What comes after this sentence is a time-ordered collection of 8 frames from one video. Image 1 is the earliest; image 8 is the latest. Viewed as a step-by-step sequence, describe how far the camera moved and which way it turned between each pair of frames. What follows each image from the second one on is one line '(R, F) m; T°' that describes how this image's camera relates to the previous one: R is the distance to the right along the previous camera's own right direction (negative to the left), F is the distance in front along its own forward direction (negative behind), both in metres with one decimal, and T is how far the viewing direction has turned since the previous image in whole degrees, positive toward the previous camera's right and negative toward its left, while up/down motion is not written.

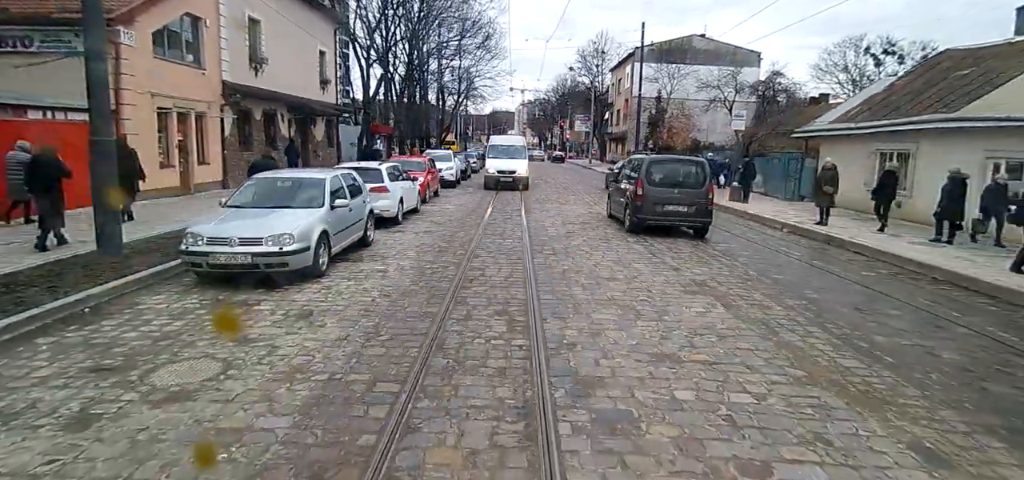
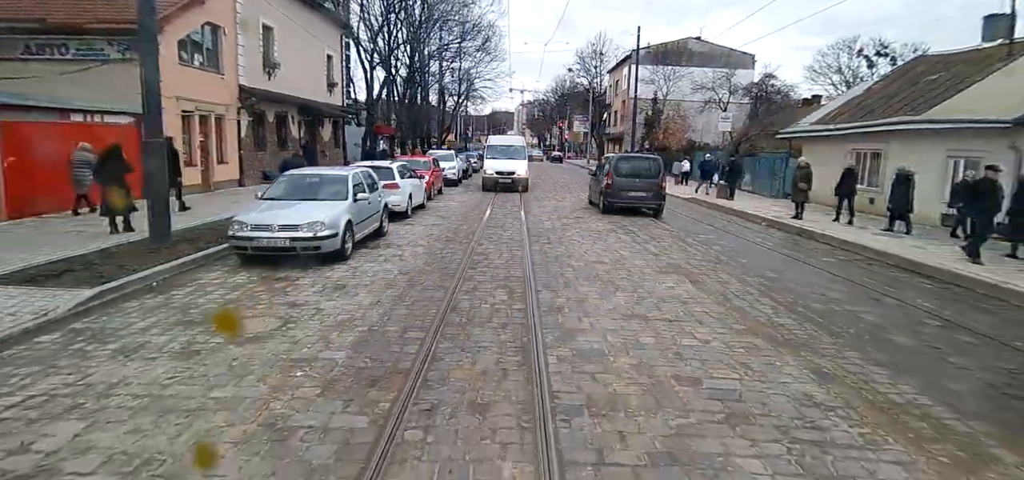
(0.0, -1.3) m; 0°
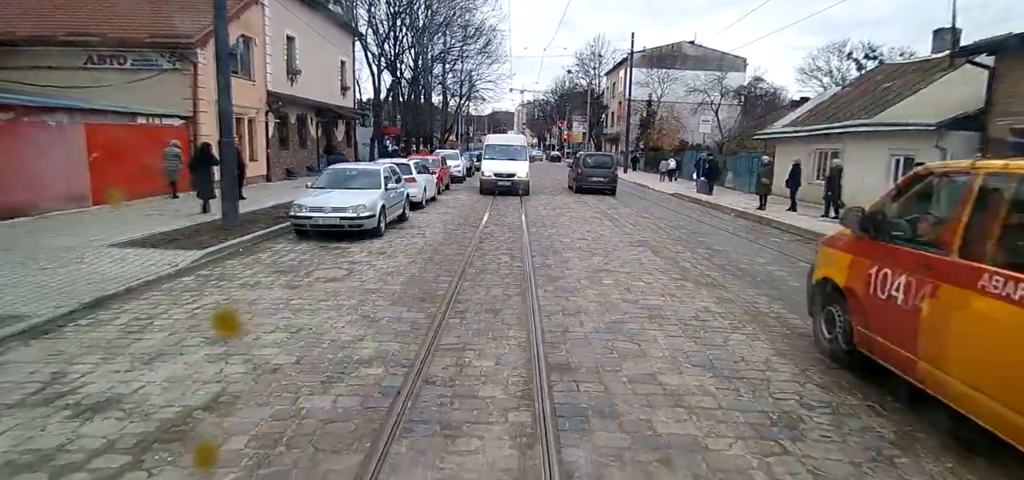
(0.0, -2.3) m; 0°
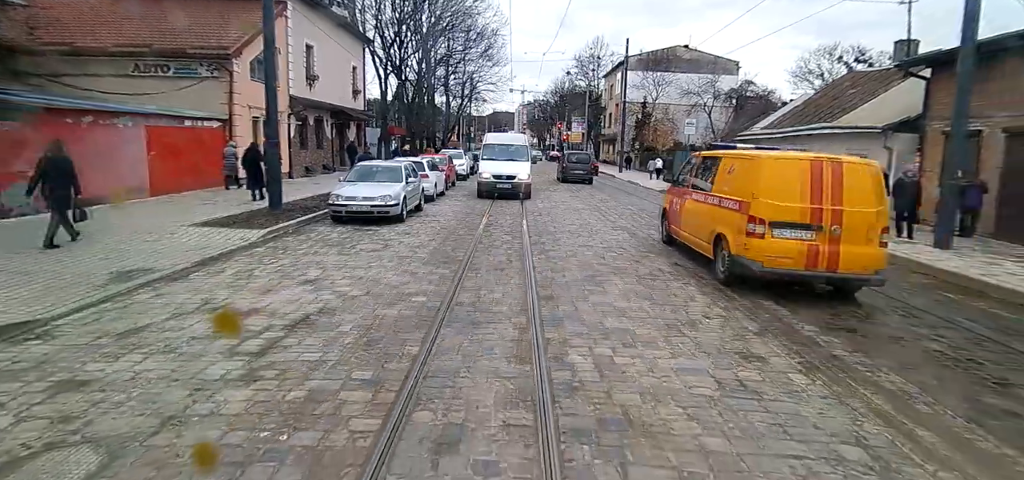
(0.0, -2.2) m; 0°
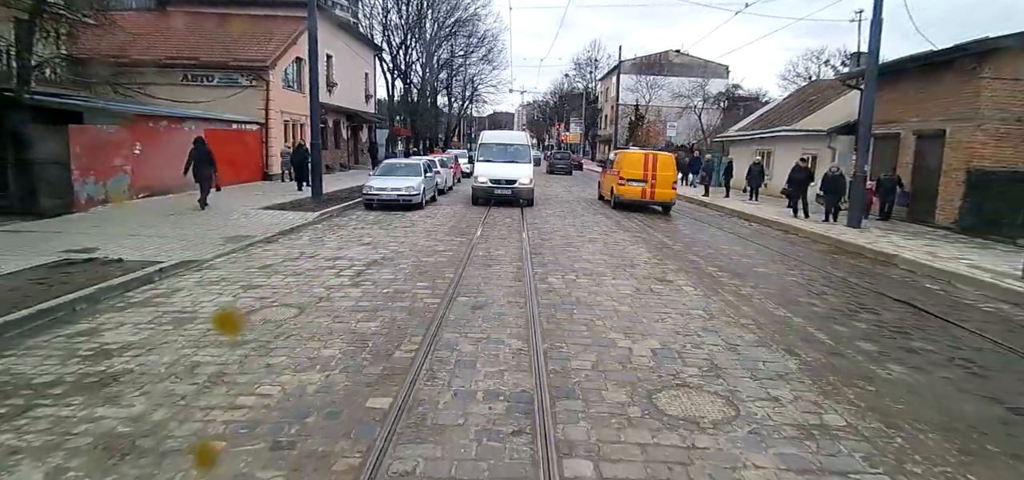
(0.0, -2.9) m; 0°
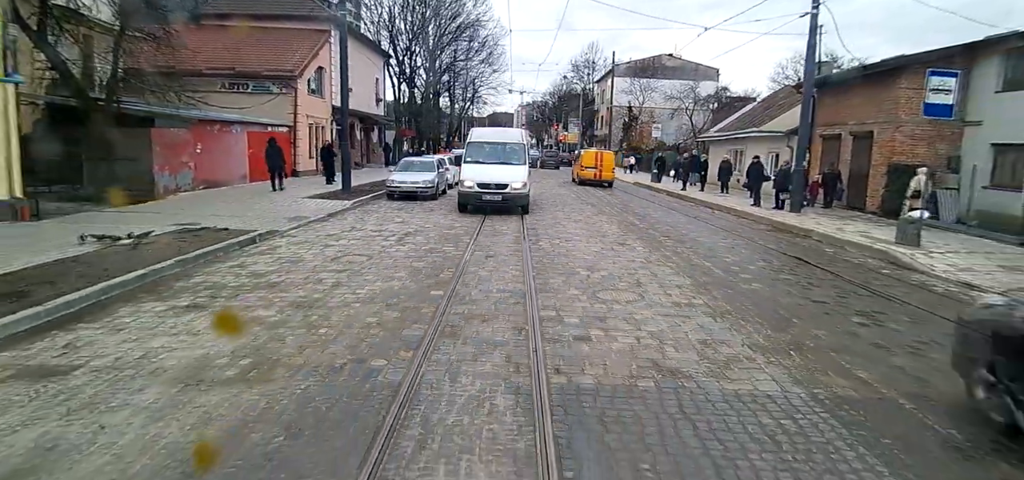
(0.0, -3.0) m; 0°
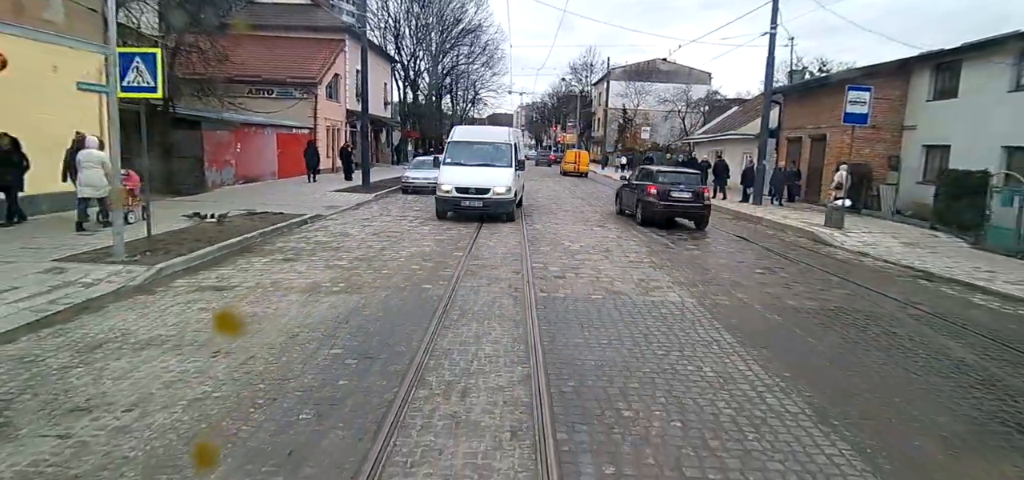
(0.0, -2.6) m; 0°
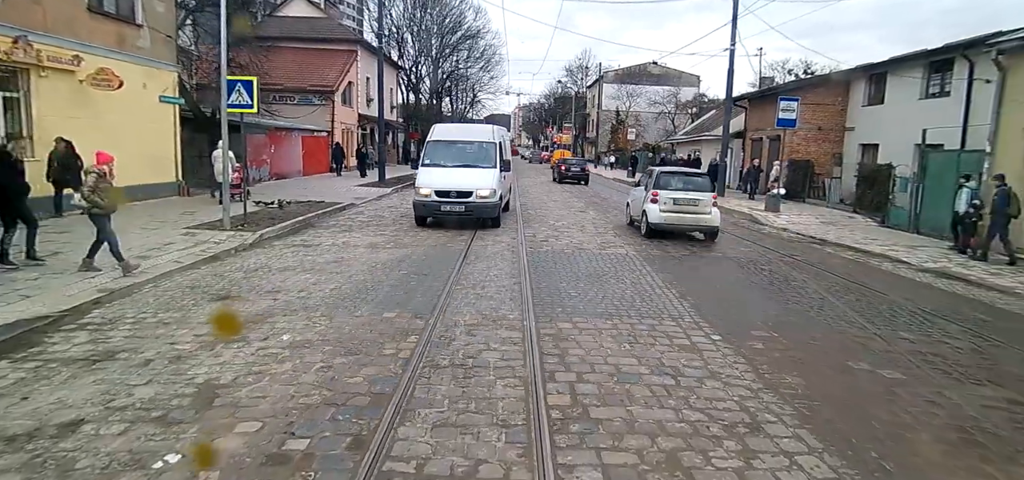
(0.0, -3.1) m; 0°
